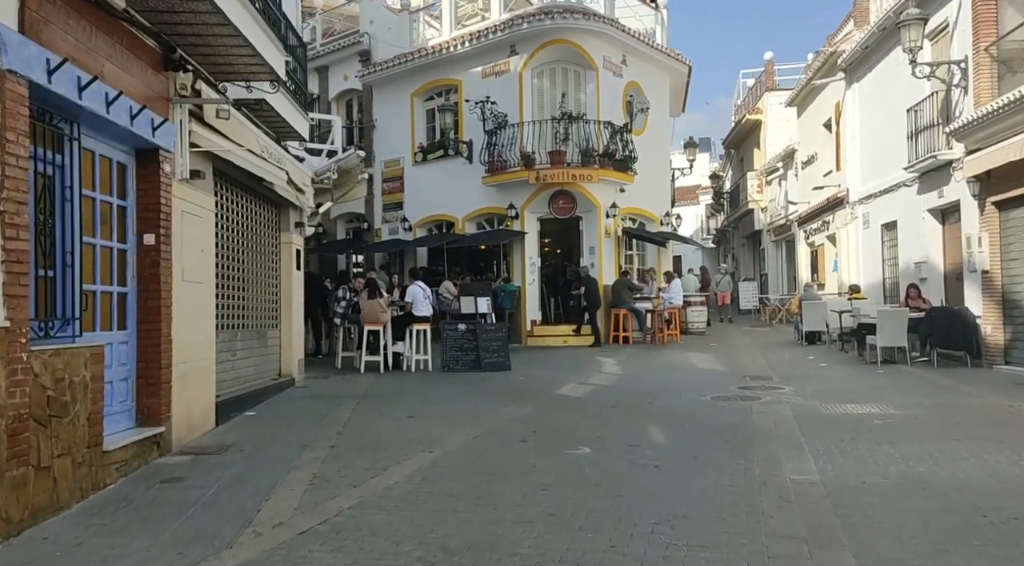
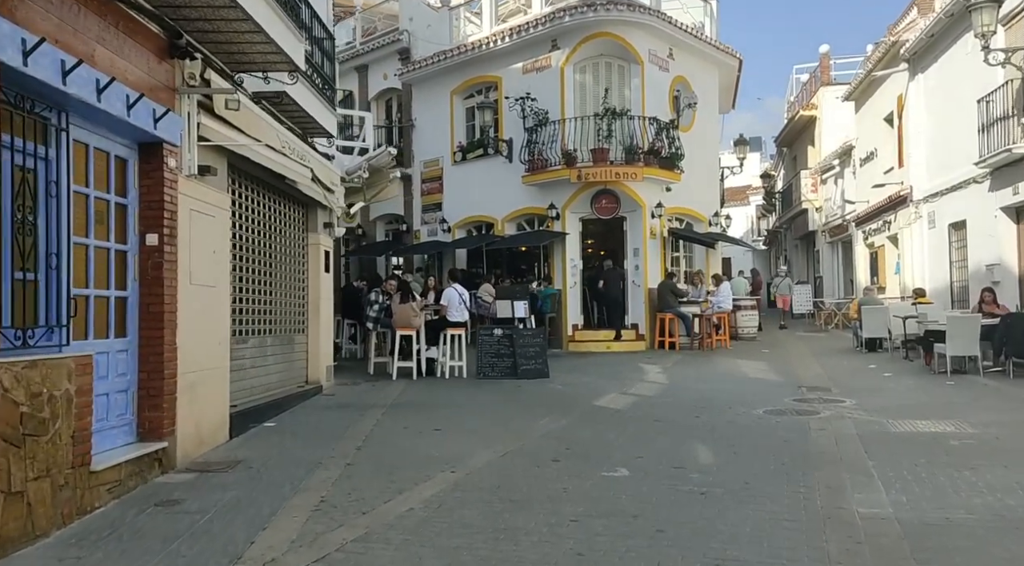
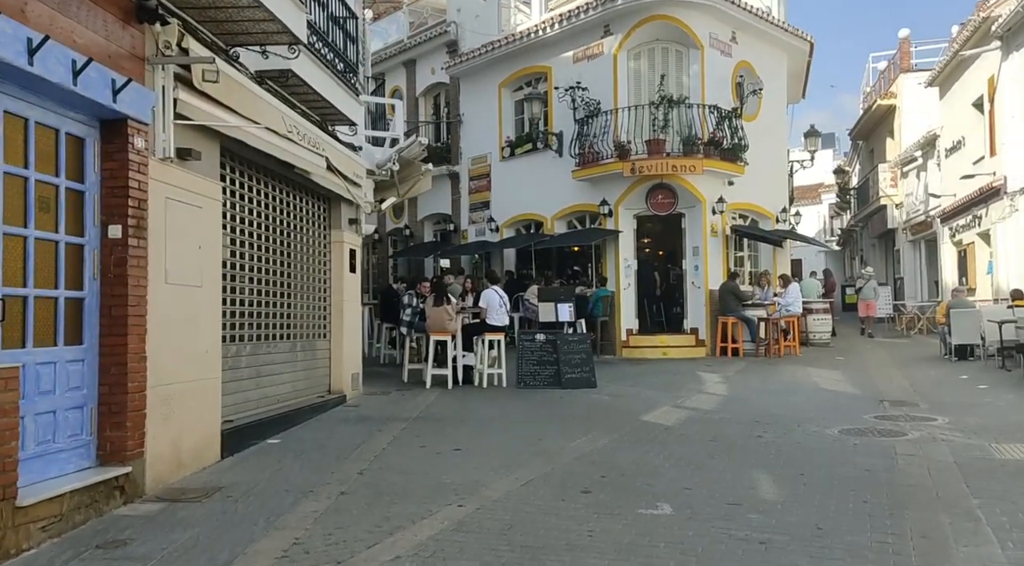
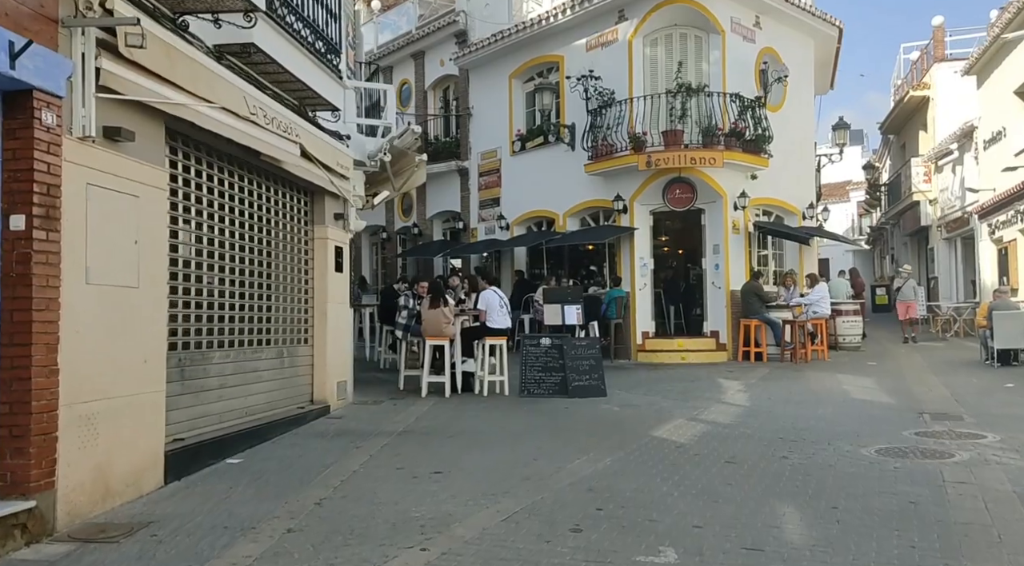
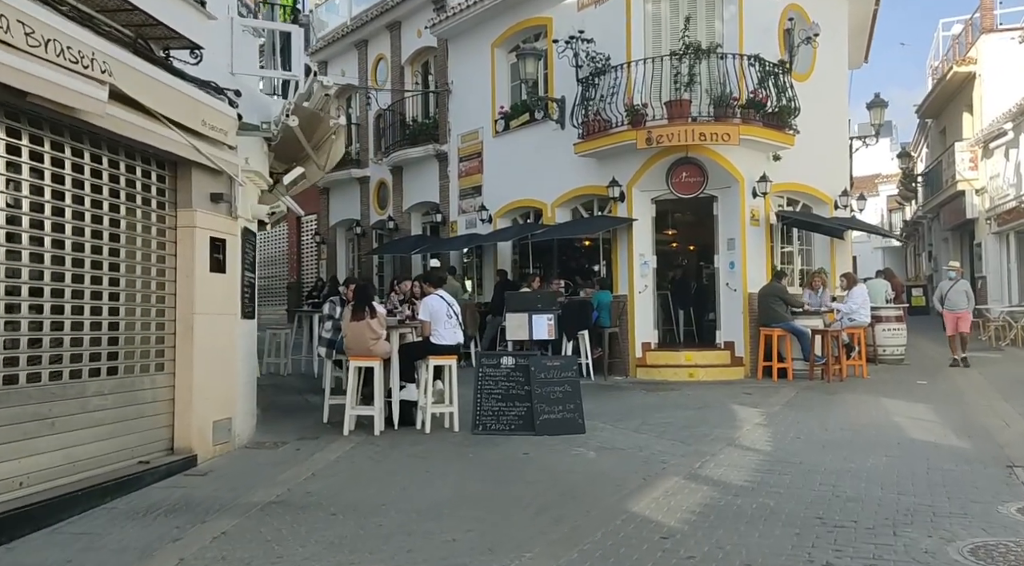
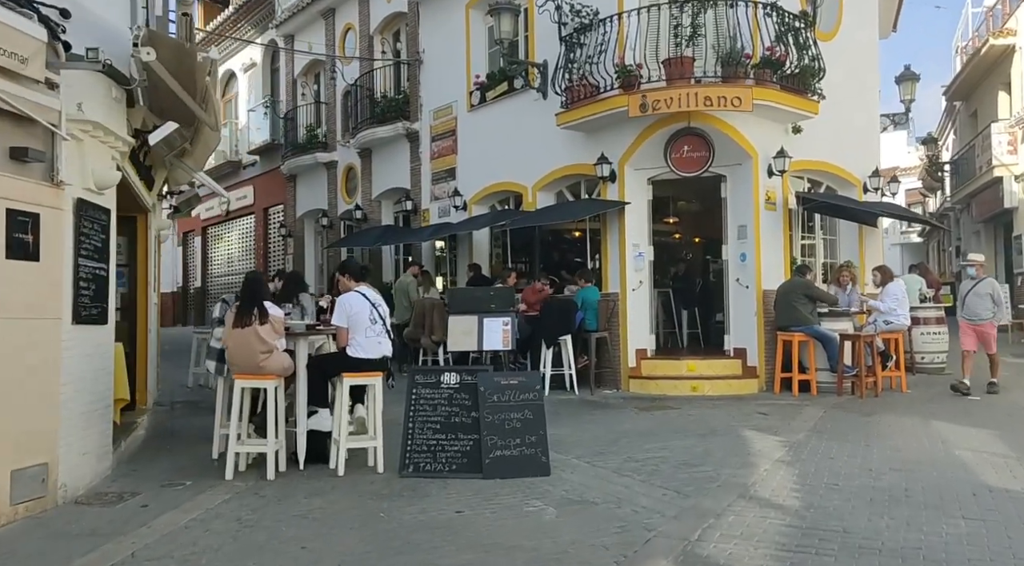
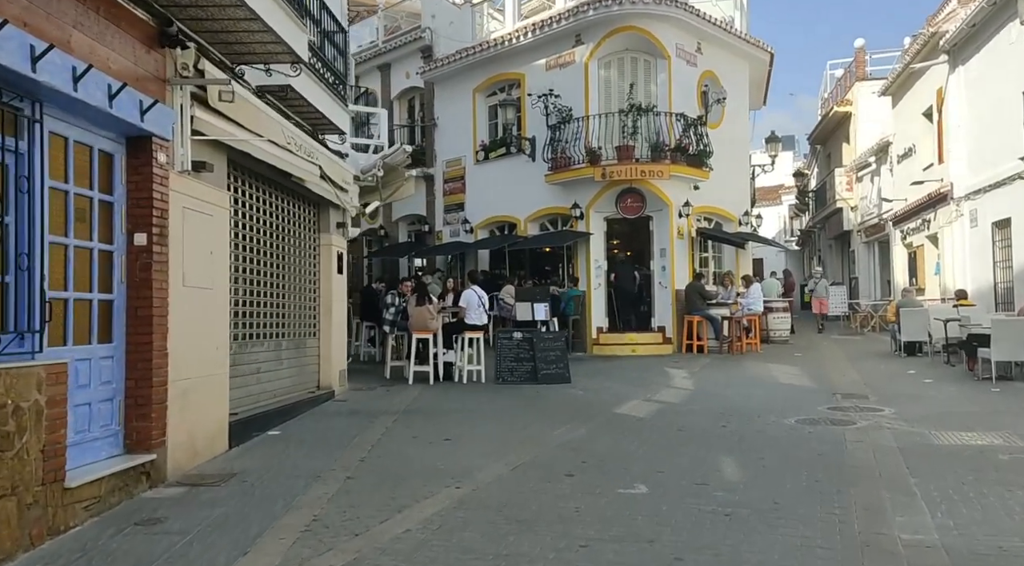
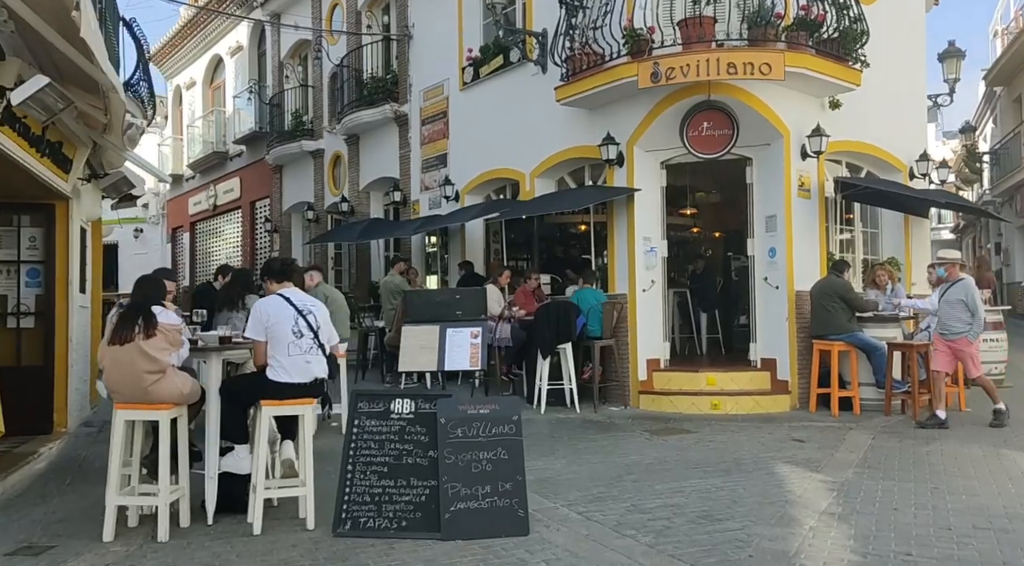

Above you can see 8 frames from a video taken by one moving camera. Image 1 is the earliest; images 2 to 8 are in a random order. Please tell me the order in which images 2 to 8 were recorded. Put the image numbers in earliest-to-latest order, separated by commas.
2, 7, 3, 4, 5, 6, 8
